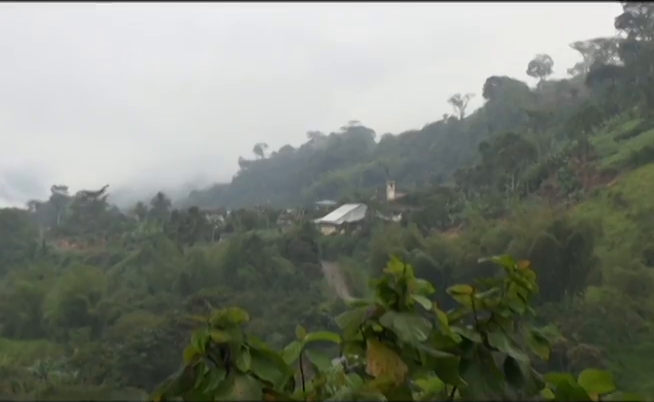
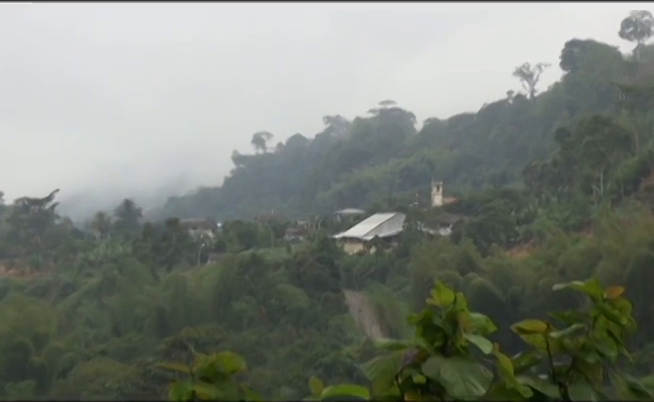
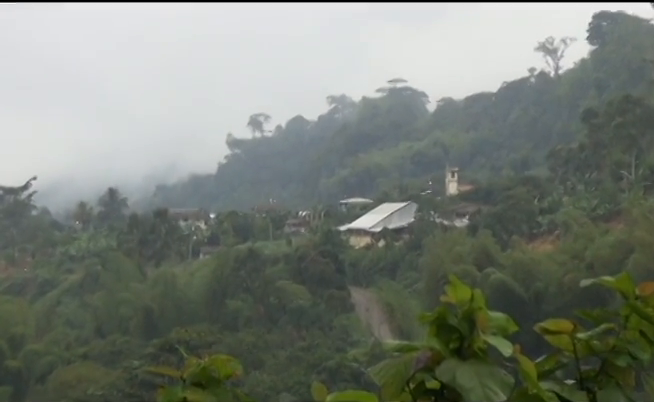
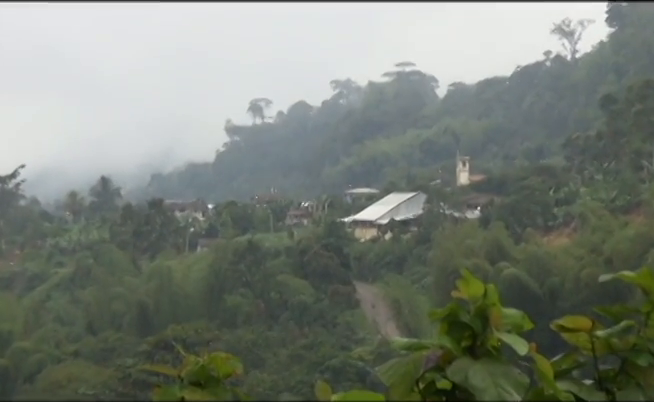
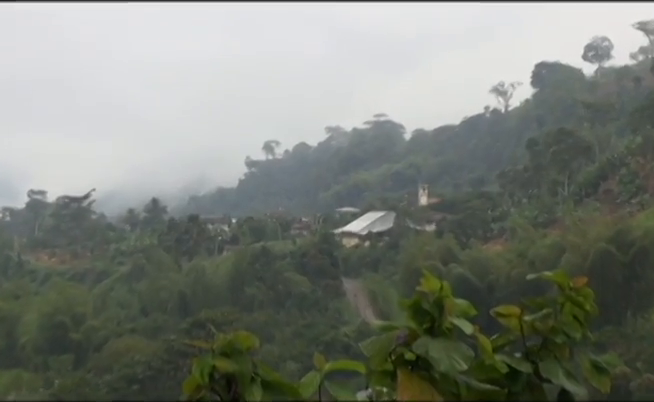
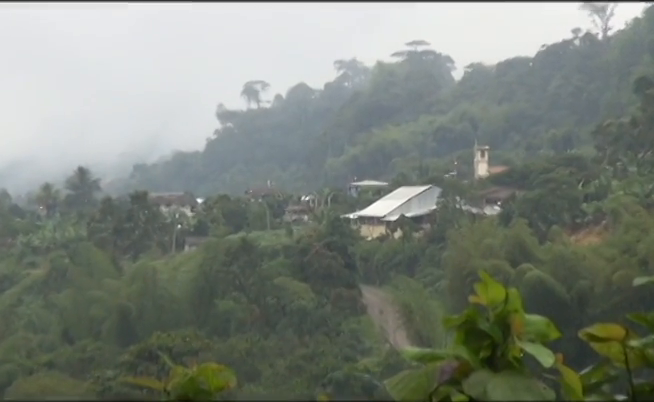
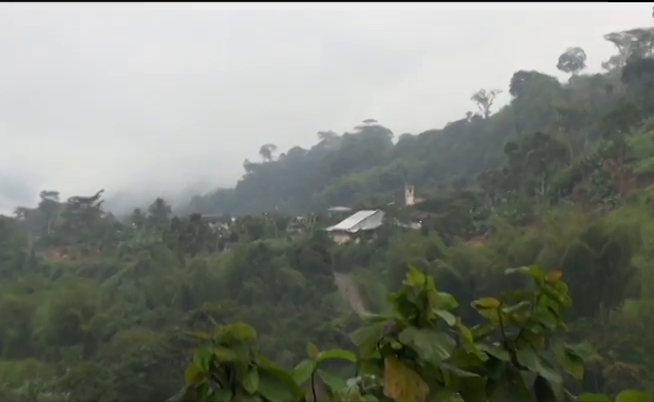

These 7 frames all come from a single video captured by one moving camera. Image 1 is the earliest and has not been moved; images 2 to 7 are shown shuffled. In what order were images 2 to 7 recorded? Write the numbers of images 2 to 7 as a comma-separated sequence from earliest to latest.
7, 5, 2, 3, 4, 6
